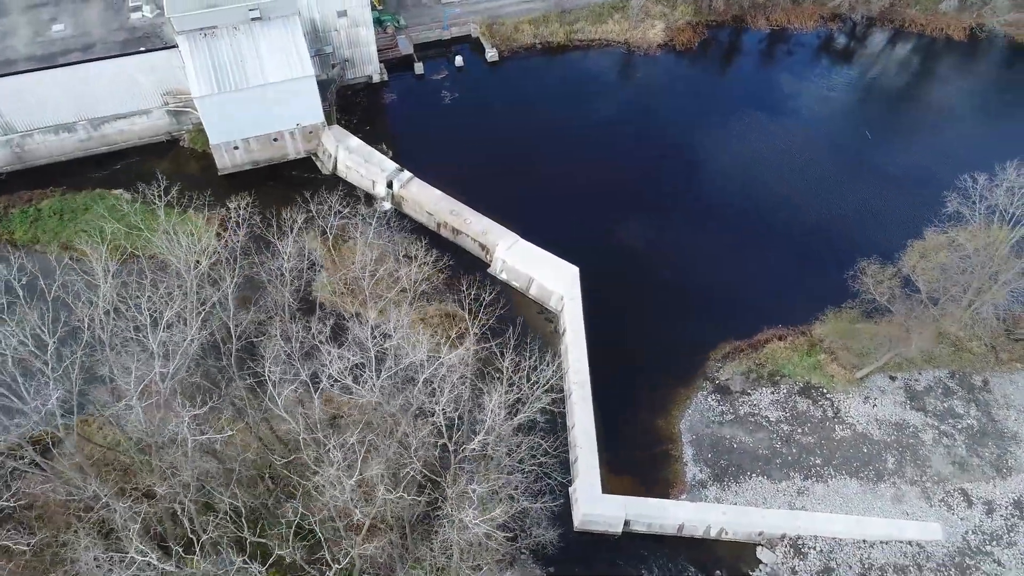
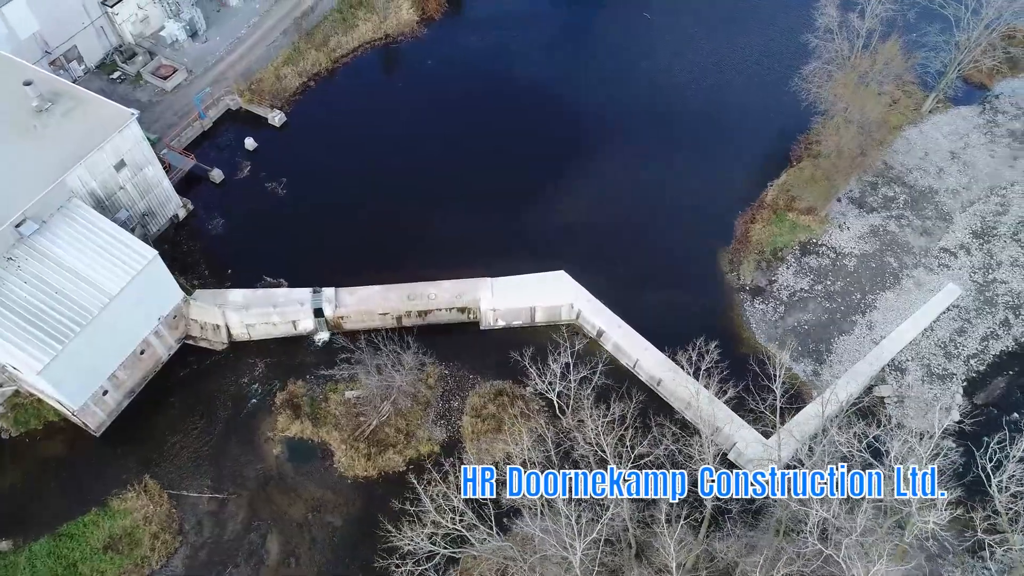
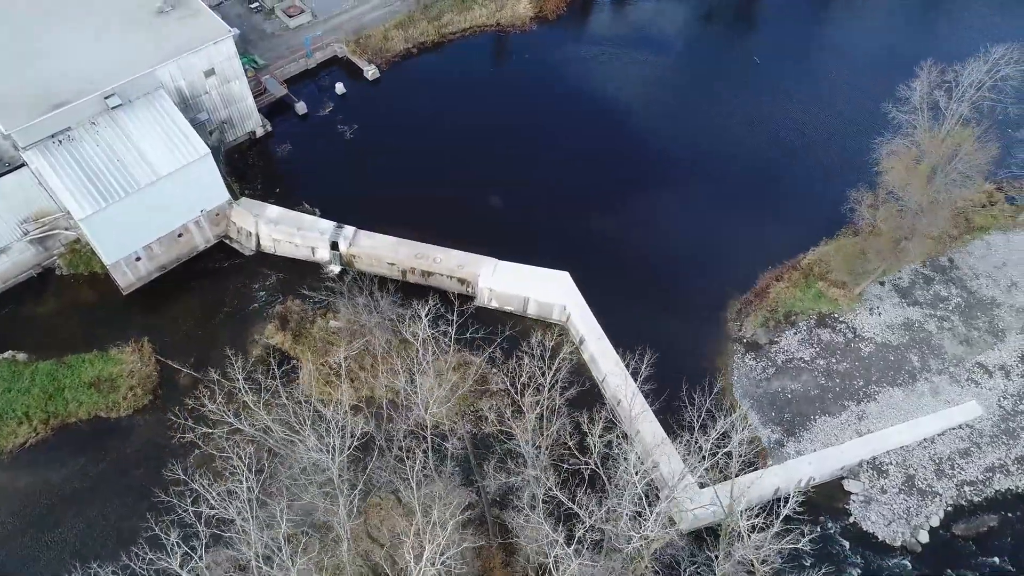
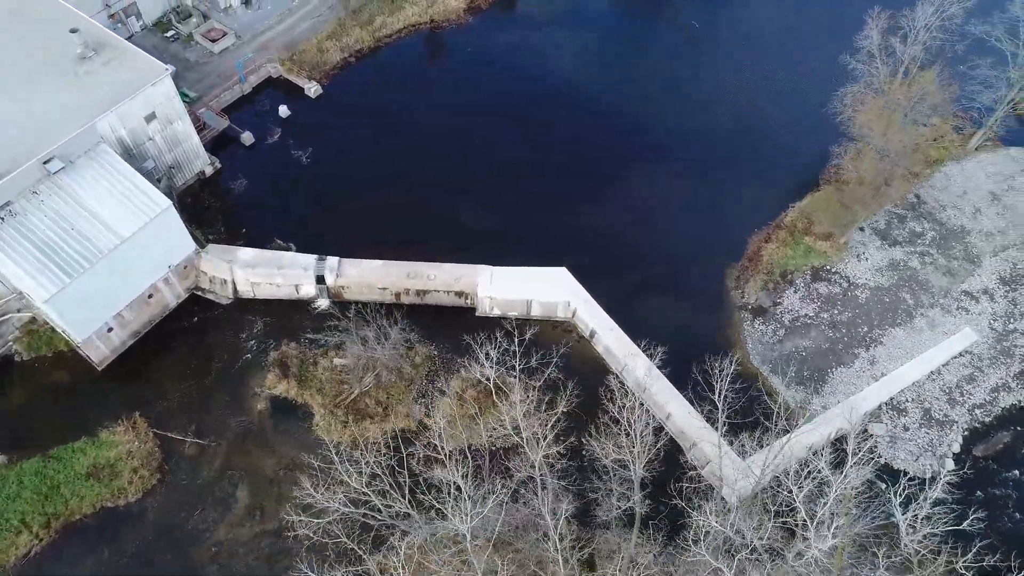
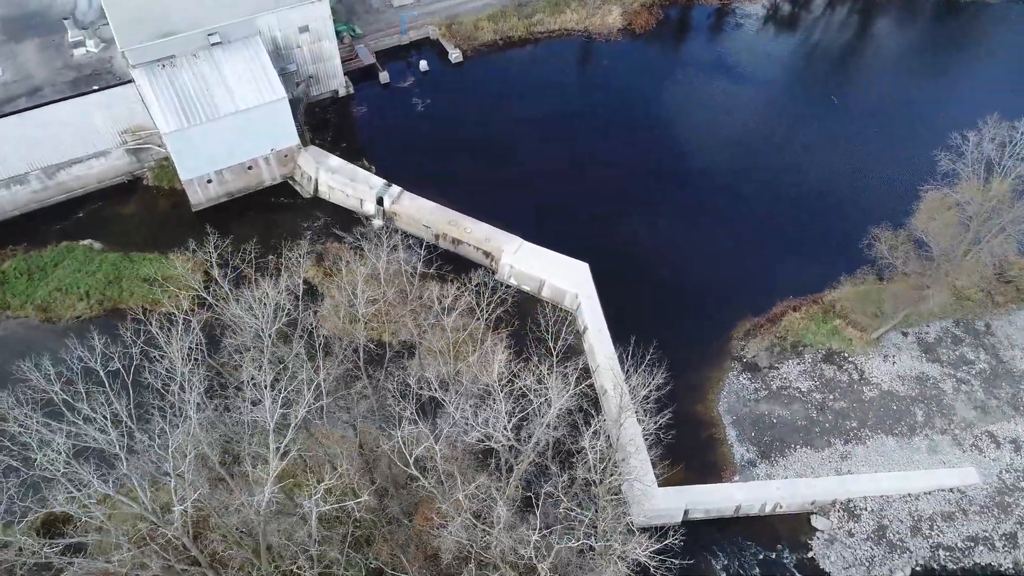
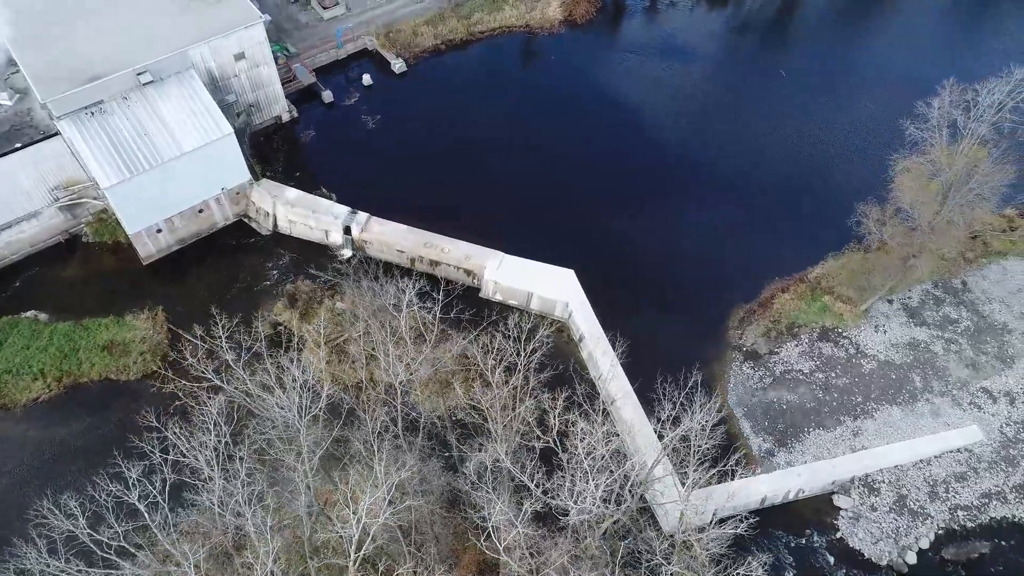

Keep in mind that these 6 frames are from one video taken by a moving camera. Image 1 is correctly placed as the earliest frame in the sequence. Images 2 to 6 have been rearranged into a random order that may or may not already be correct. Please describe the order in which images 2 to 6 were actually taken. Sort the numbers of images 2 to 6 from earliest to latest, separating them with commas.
5, 6, 3, 4, 2
